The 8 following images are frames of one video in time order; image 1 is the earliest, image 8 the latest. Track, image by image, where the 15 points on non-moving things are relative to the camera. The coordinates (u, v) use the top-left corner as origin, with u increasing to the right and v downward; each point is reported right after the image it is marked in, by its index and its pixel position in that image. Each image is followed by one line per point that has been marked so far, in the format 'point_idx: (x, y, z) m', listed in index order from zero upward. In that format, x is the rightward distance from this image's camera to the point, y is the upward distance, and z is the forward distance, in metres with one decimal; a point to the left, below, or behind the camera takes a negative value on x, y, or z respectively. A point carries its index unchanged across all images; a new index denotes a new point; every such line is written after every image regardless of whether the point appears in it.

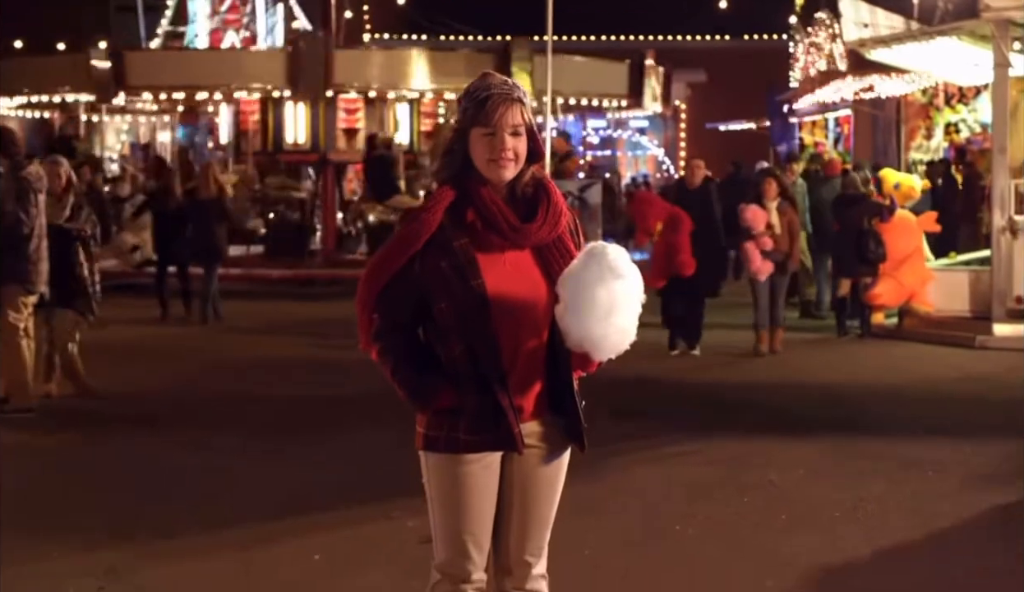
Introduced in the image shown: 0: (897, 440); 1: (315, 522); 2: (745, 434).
0: (+2.3, -0.8, +8.5) m
1: (-1.0, -1.1, +6.8) m
2: (+1.4, -0.8, +8.6) m
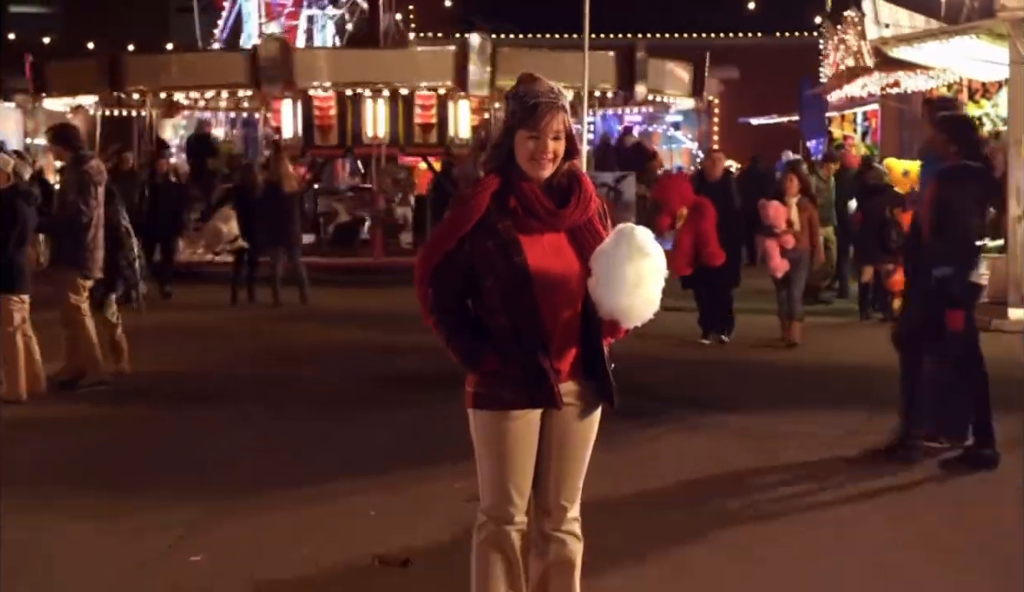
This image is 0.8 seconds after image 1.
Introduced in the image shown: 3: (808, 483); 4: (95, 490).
0: (+2.6, -0.7, +9.0) m
1: (-0.7, -1.0, +7.5) m
2: (+1.7, -0.7, +9.2) m
3: (+1.5, -1.0, +7.3) m
4: (-2.2, -1.0, +7.4) m
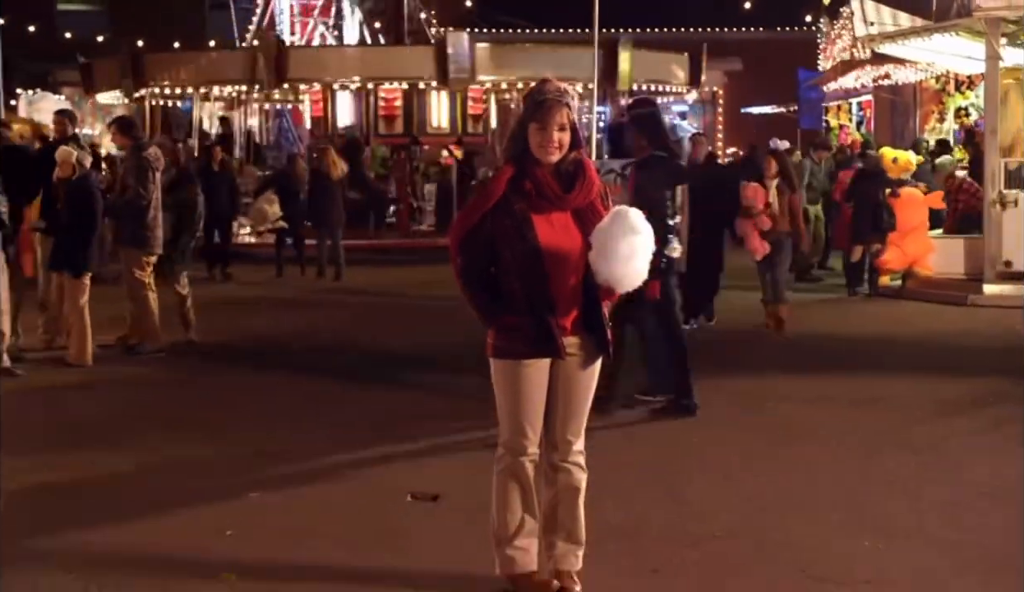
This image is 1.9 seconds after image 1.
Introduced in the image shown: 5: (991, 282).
0: (+2.7, -0.5, +10.0) m
1: (-0.7, -0.8, +8.5) m
2: (+1.8, -0.5, +10.2) m
3: (+1.6, -0.9, +8.3) m
4: (-2.1, -0.8, +8.4) m
5: (+4.3, +0.1, +12.7) m
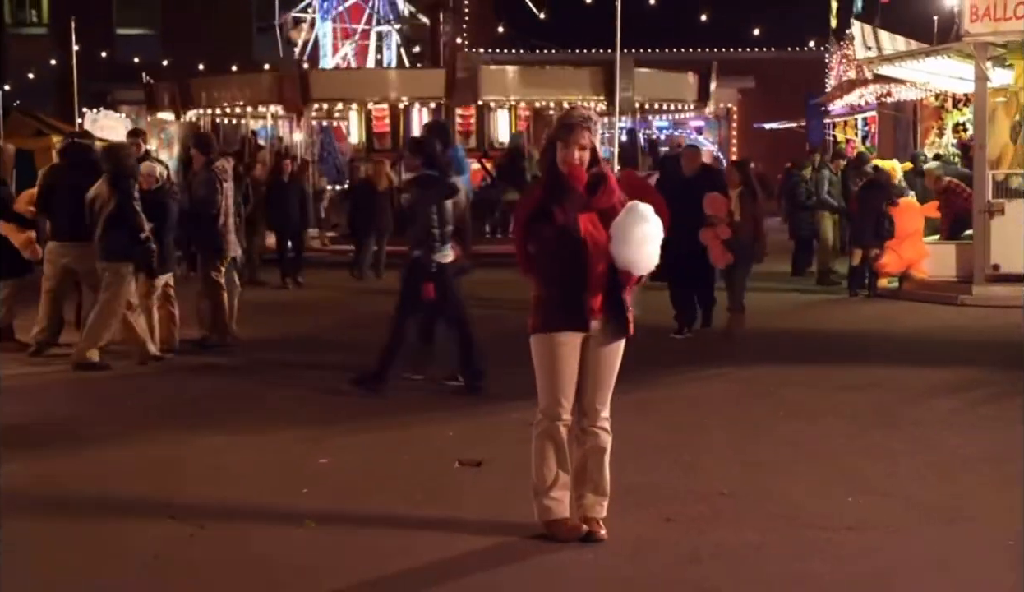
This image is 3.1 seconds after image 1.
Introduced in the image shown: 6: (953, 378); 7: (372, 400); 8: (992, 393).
0: (+2.9, -0.5, +11.1) m
1: (-0.4, -0.8, +9.6) m
2: (+2.0, -0.5, +11.3) m
3: (+1.8, -0.8, +9.4) m
4: (-1.9, -0.8, +9.6) m
5: (+4.6, +0.1, +13.7) m
6: (+3.3, -0.6, +10.5) m
7: (-1.0, -0.7, +10.1) m
8: (+3.4, -0.7, +10.0) m
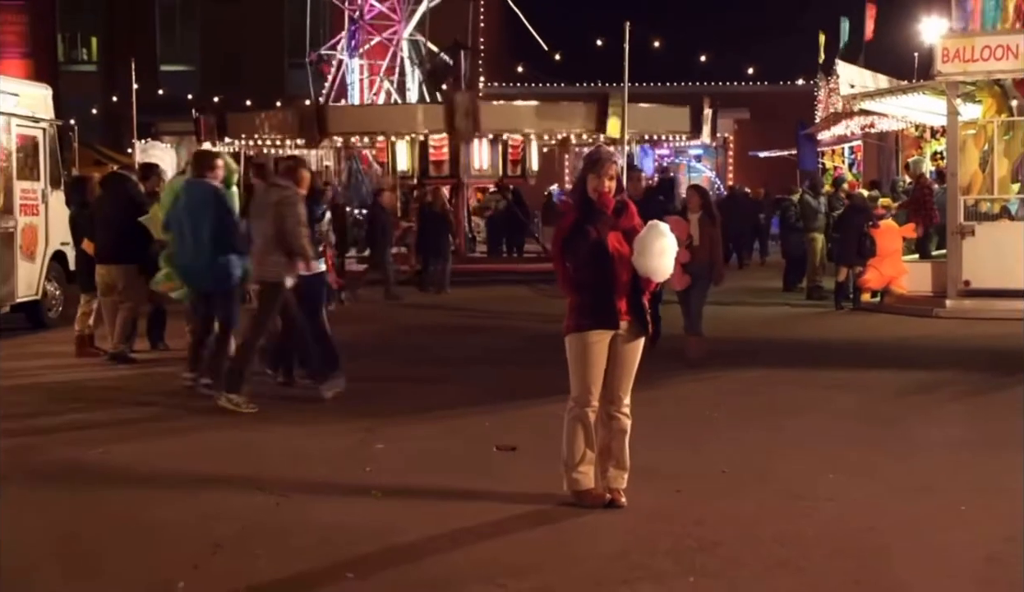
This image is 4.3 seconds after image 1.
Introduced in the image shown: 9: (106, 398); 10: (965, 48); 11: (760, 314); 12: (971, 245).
0: (+3.1, -0.6, +12.5) m
1: (-0.2, -0.9, +11.0) m
2: (+2.2, -0.6, +12.6) m
3: (+2.1, -0.9, +10.8) m
4: (-1.7, -0.9, +10.9) m
5: (+4.8, 0.0, +15.1) m
6: (+3.5, -0.7, +11.9) m
7: (-0.8, -0.8, +11.4) m
8: (+3.6, -0.8, +11.4) m
9: (-3.3, -0.8, +11.2) m
10: (+4.7, +2.6, +14.7) m
11: (+2.8, -0.2, +15.8) m
12: (+5.0, +0.6, +15.3) m
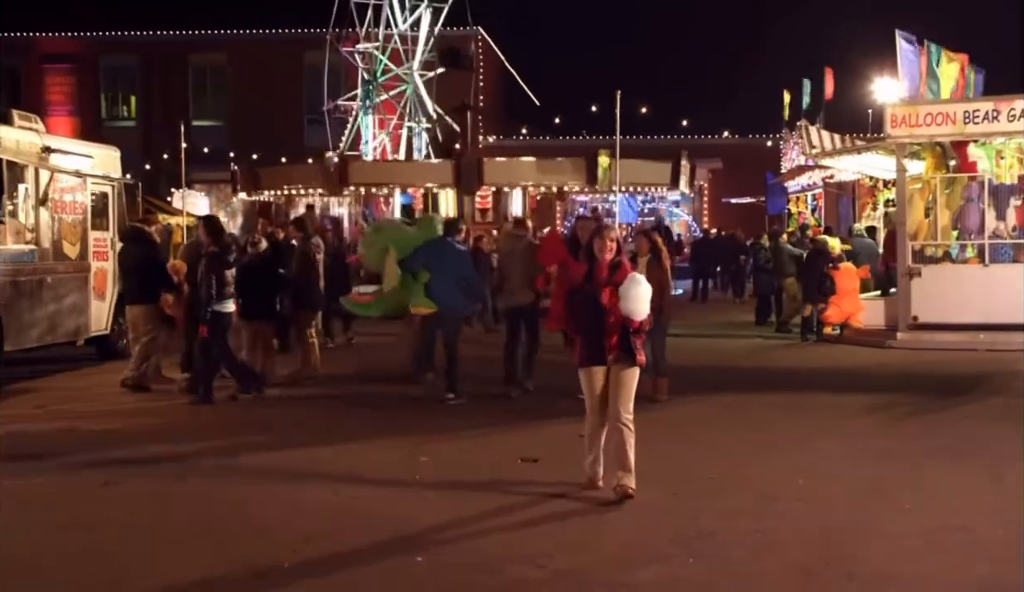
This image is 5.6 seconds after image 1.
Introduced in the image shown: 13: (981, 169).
0: (+3.2, -1.0, +14.5) m
1: (-0.1, -1.2, +12.9) m
2: (+2.4, -1.0, +14.7) m
3: (+2.2, -1.2, +12.8) m
4: (-1.5, -1.2, +12.8) m
5: (+4.8, -0.4, +17.2) m
6: (+3.6, -1.1, +13.9) m
7: (-0.7, -1.2, +13.4) m
8: (+3.8, -1.1, +13.4) m
9: (-3.1, -1.1, +13.1) m
10: (+4.8, +2.2, +16.8) m
11: (+2.9, -0.6, +17.8) m
12: (+5.1, +0.1, +17.4) m
13: (+5.8, +1.6, +17.4) m
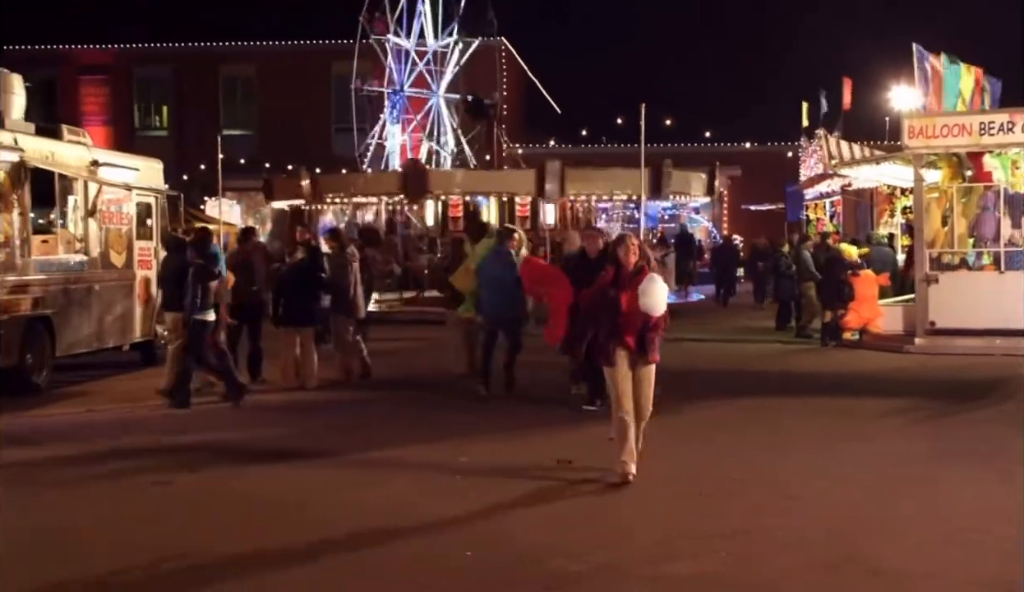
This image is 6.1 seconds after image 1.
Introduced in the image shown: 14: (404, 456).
0: (+3.6, -1.1, +15.0) m
1: (+0.2, -1.3, +13.4) m
2: (+2.7, -1.1, +15.1) m
3: (+2.5, -1.3, +13.2) m
4: (-1.2, -1.3, +13.4) m
5: (+5.2, -0.5, +17.7) m
6: (+4.0, -1.1, +14.4) m
7: (-0.3, -1.2, +13.9) m
8: (+4.1, -1.2, +13.9) m
9: (-2.8, -1.2, +13.6) m
10: (+5.1, +2.1, +17.3) m
11: (+3.2, -0.7, +18.3) m
12: (+5.4, +0.1, +17.8) m
13: (+6.2, +1.5, +17.9) m
14: (-0.9, -1.4, +12.2) m
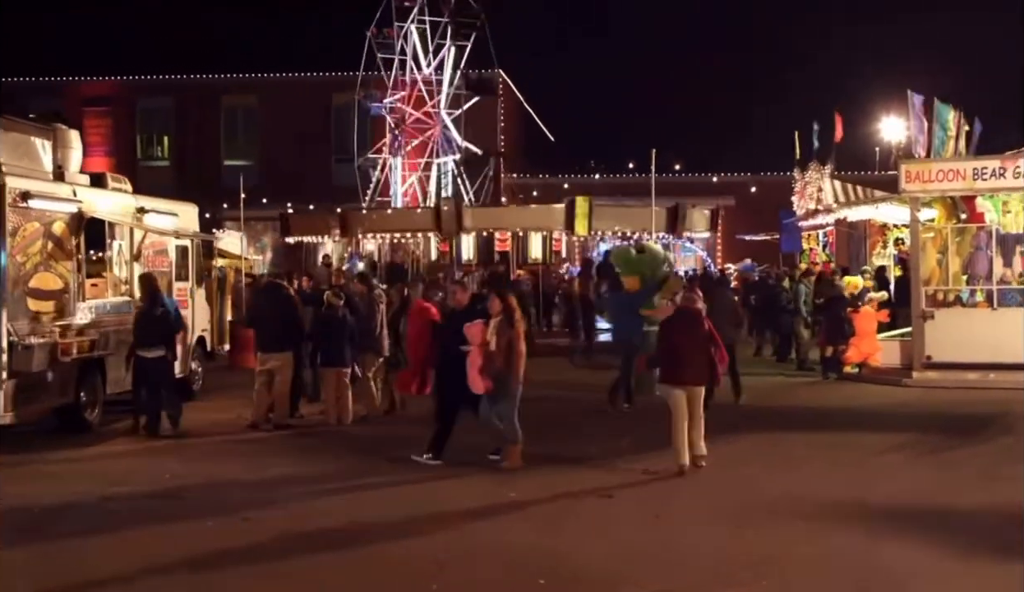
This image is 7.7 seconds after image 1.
0: (+3.8, -1.5, +15.8) m
1: (+0.5, -1.7, +14.2) m
2: (+2.9, -1.5, +15.9) m
3: (+2.8, -1.7, +14.1) m
4: (-0.9, -1.7, +14.1) m
5: (+5.4, -1.0, +18.6) m
6: (+4.3, -1.6, +15.2) m
7: (0.0, -1.7, +14.6) m
8: (+4.4, -1.6, +14.7) m
9: (-2.5, -1.6, +14.3) m
10: (+5.3, +1.6, +18.2) m
11: (+3.4, -1.2, +19.1) m
12: (+5.6, -0.4, +18.7) m
13: (+6.4, +1.0, +18.8) m
14: (-0.6, -1.8, +12.9) m
